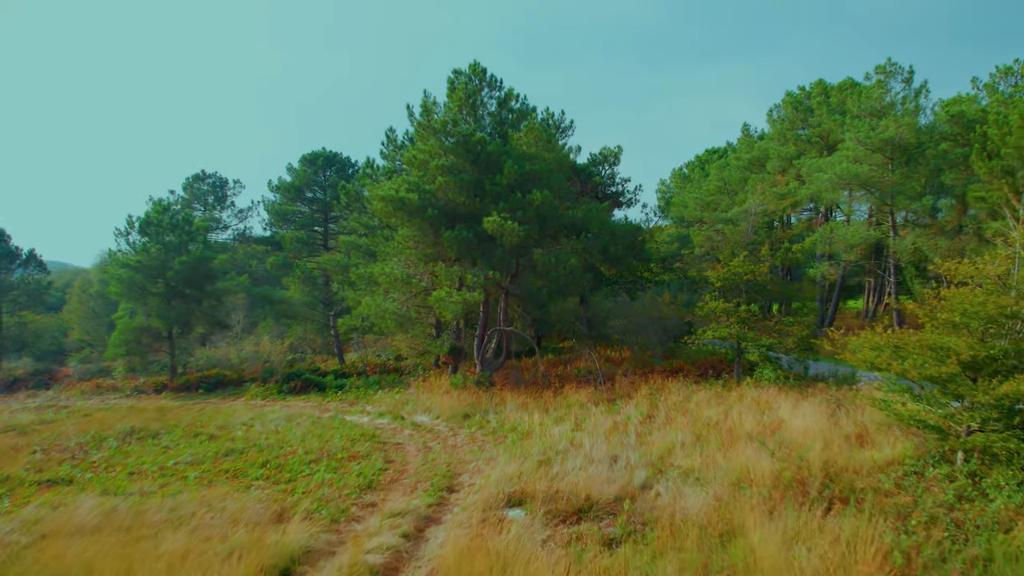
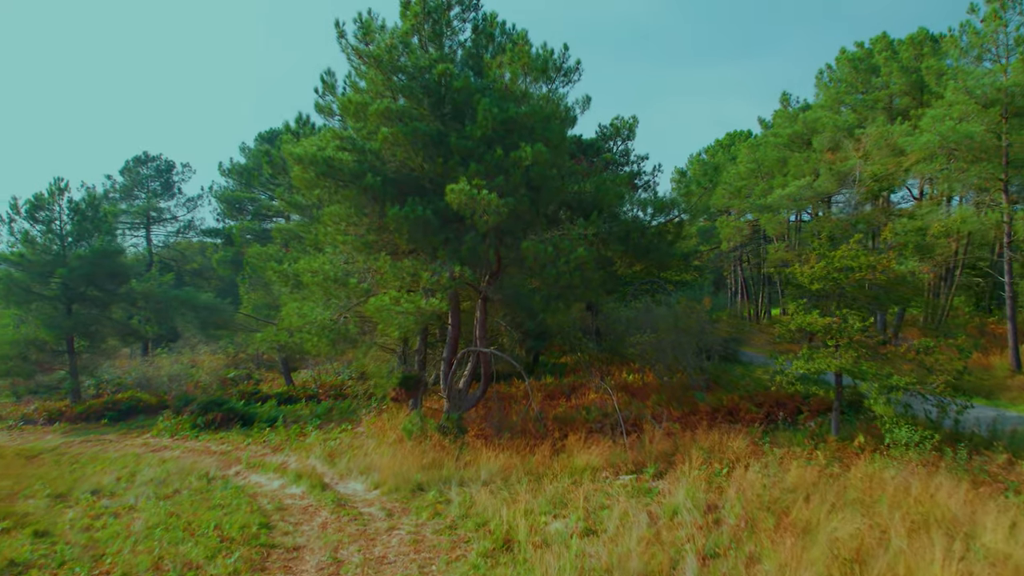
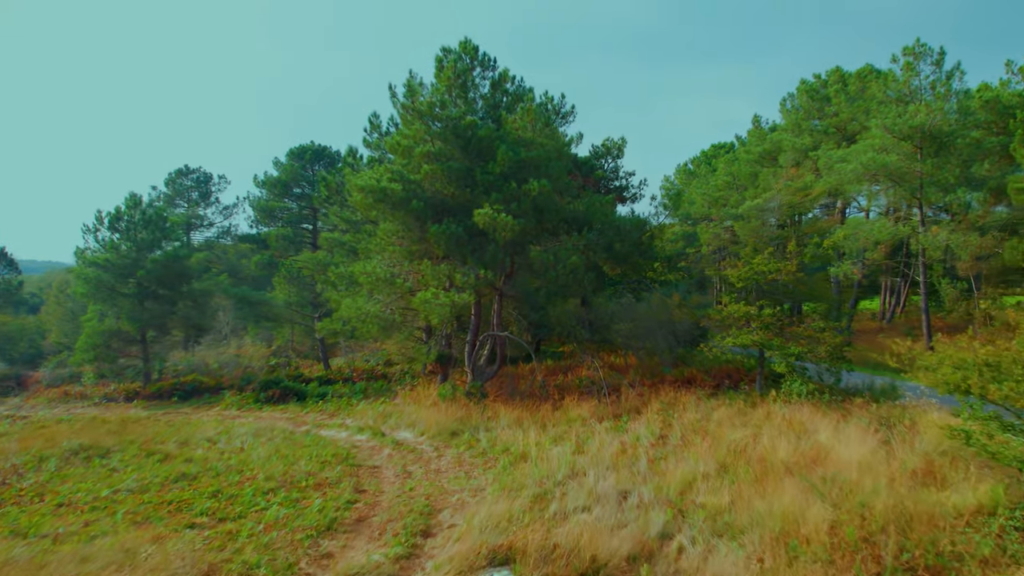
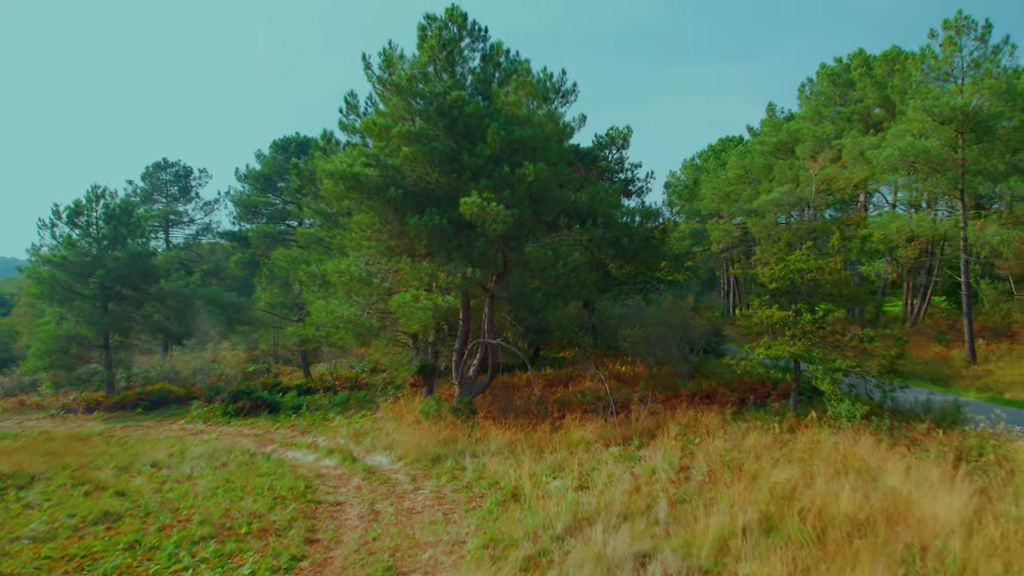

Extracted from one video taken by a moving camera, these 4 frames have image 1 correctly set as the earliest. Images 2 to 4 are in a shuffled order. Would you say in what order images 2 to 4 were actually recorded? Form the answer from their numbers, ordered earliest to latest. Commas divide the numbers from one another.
3, 4, 2
